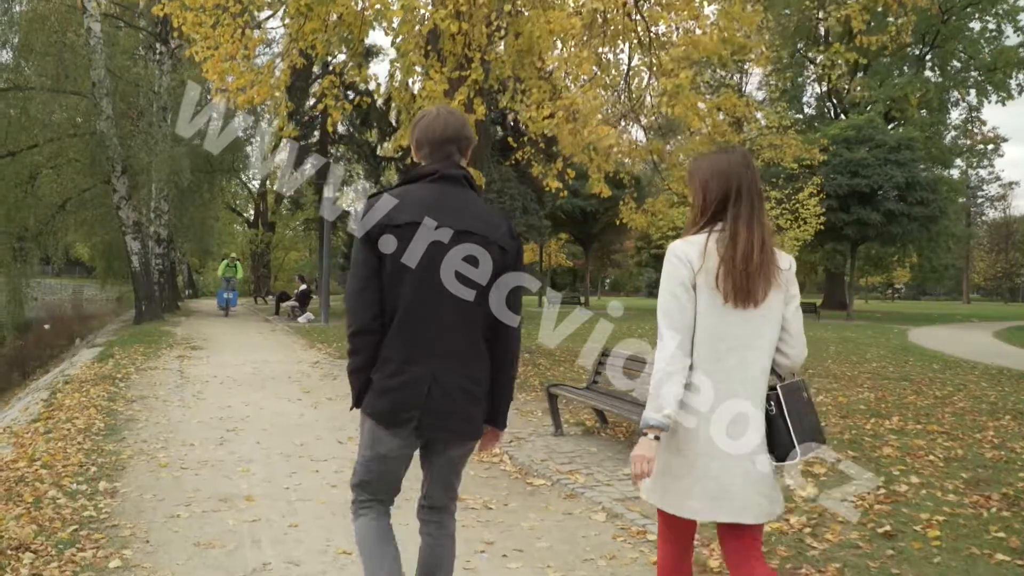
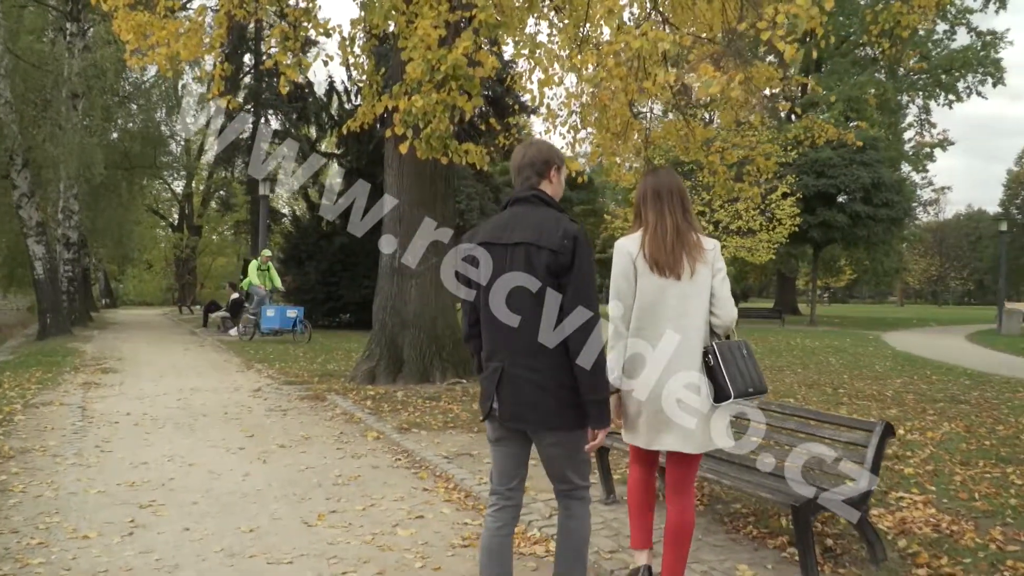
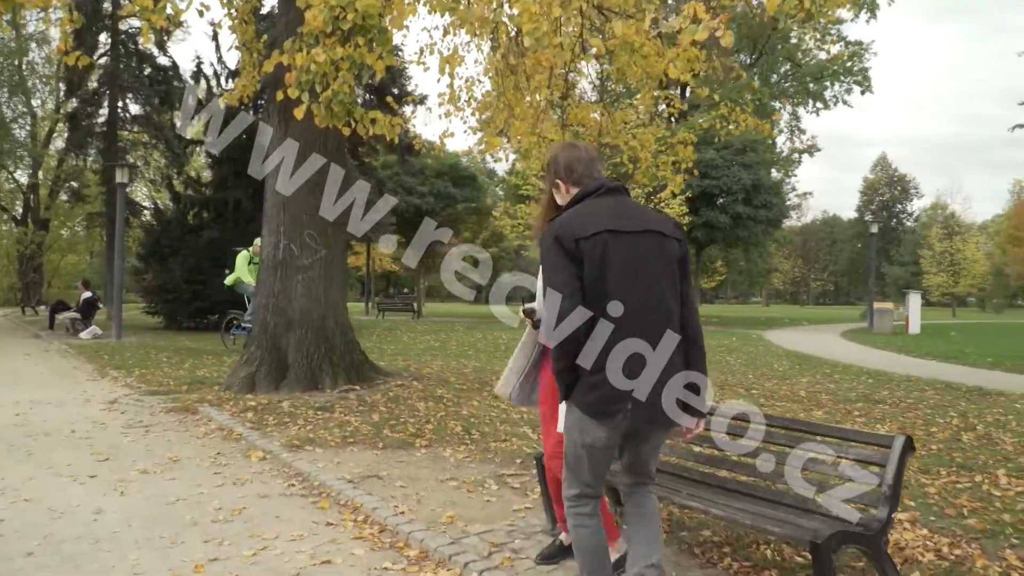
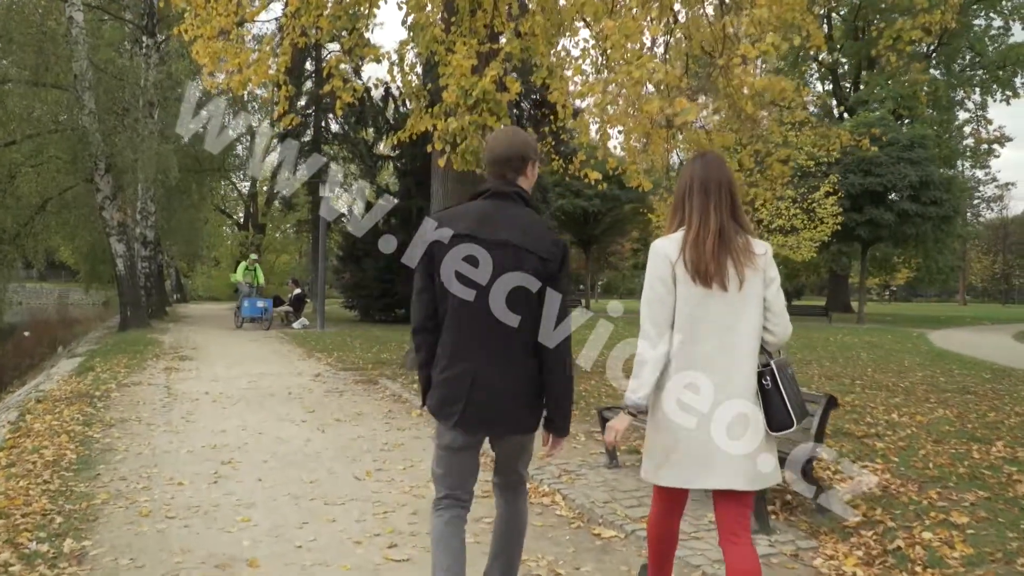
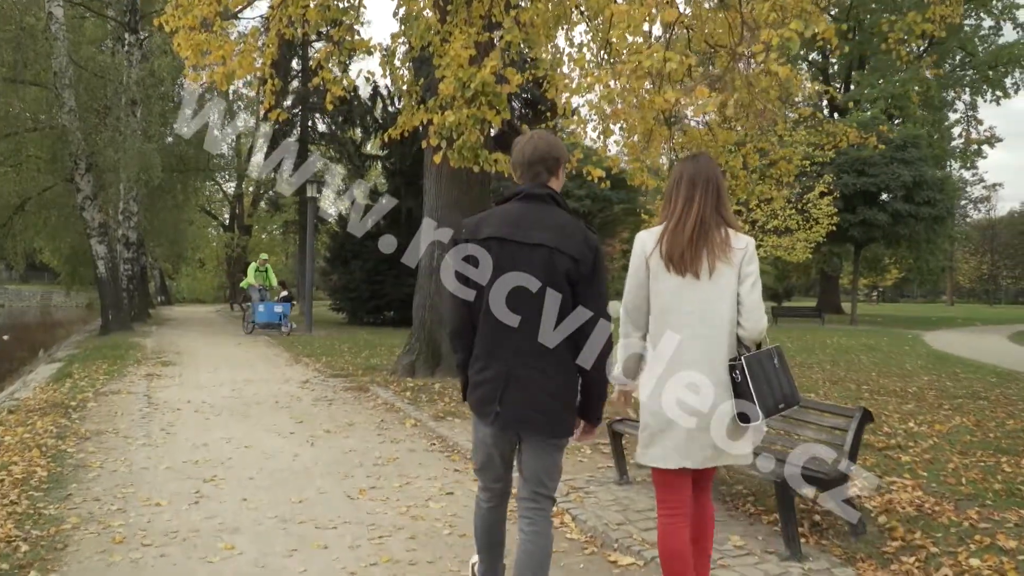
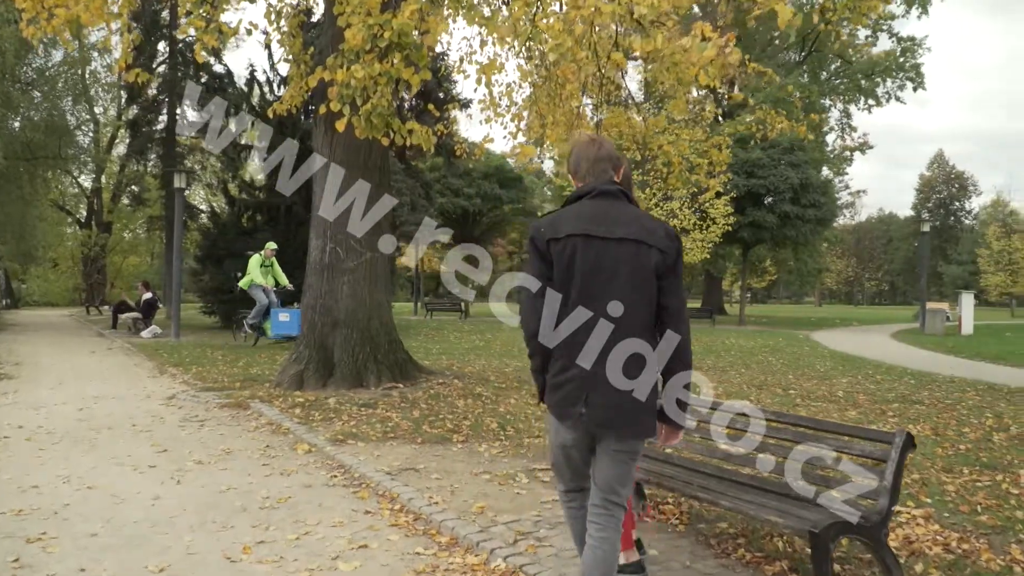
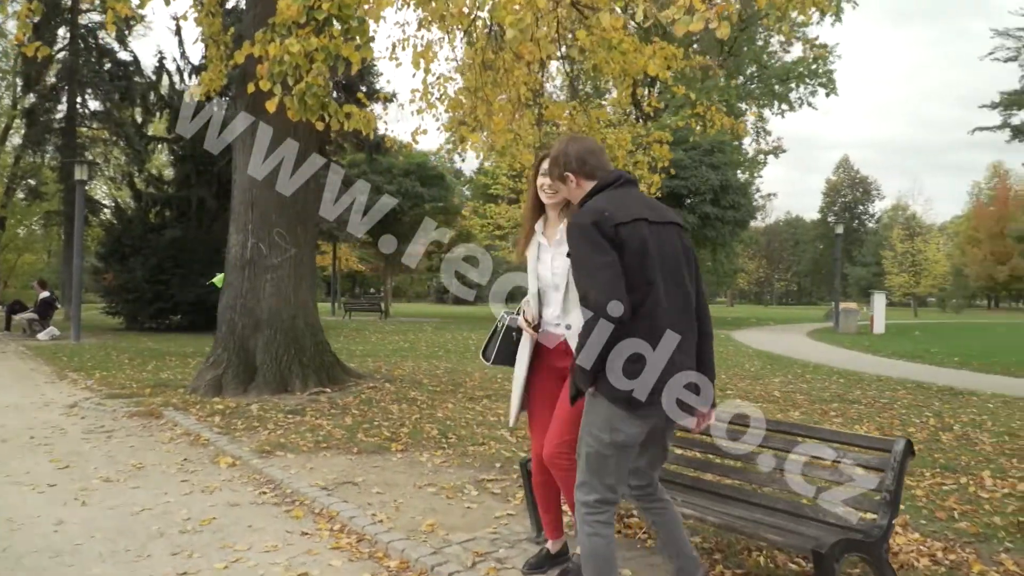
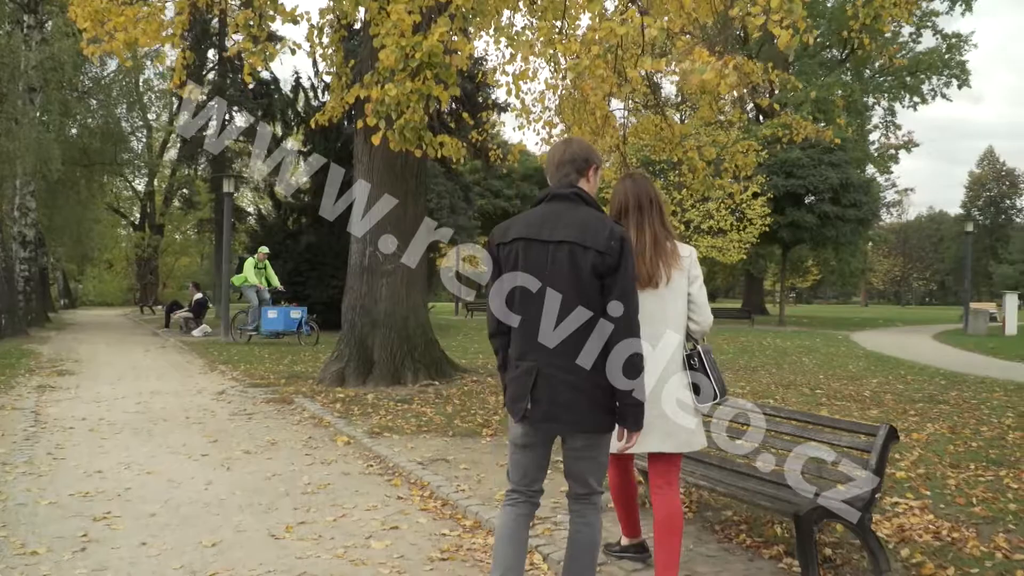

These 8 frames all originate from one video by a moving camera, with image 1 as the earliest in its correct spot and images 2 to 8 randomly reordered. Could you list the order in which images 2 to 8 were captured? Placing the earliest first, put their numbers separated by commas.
4, 5, 2, 8, 6, 3, 7
